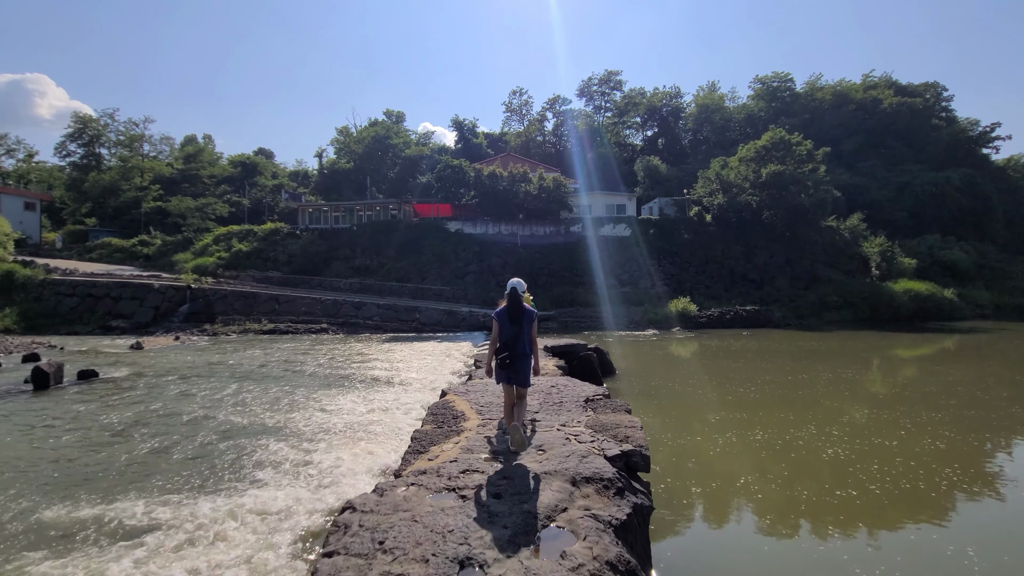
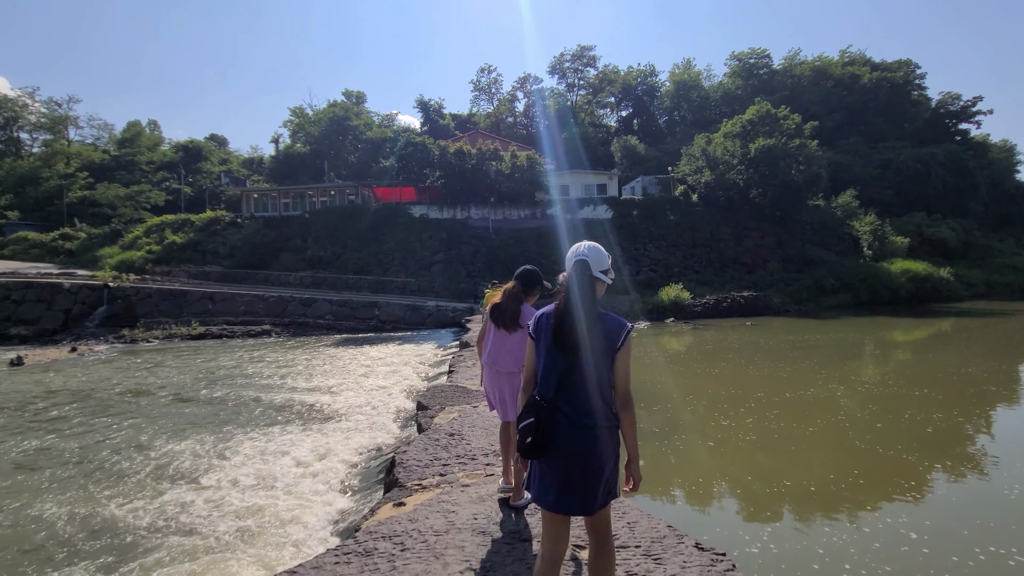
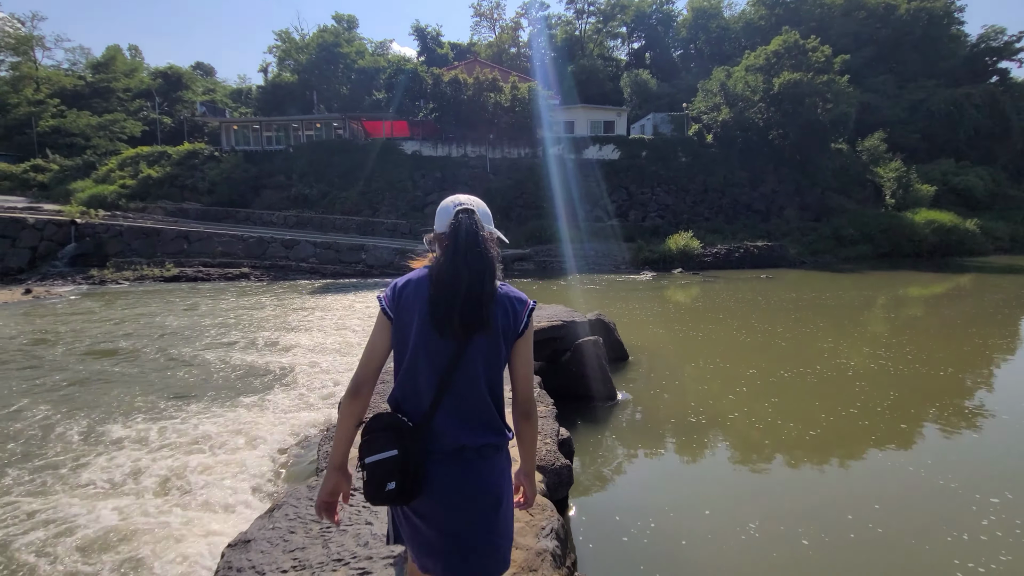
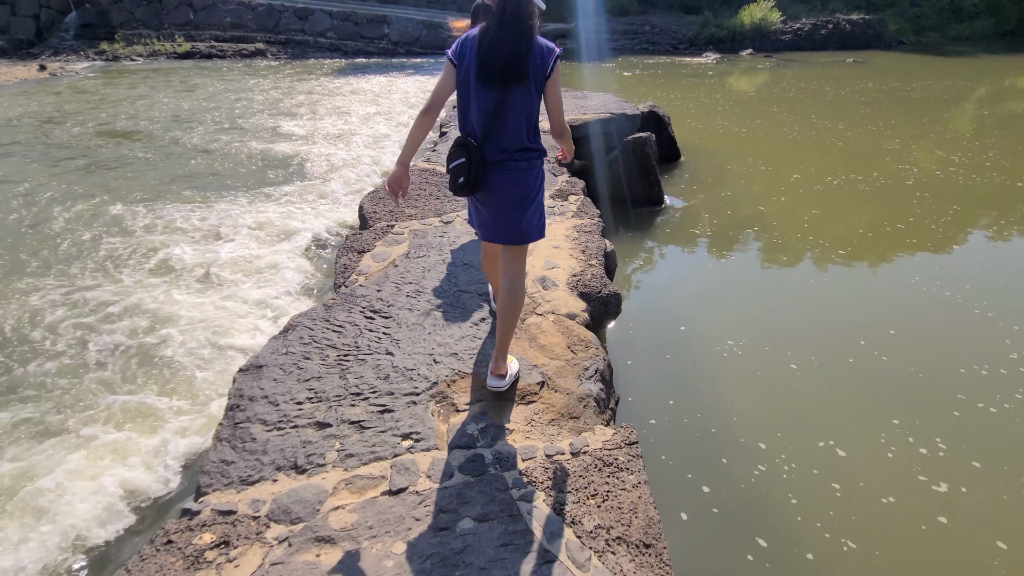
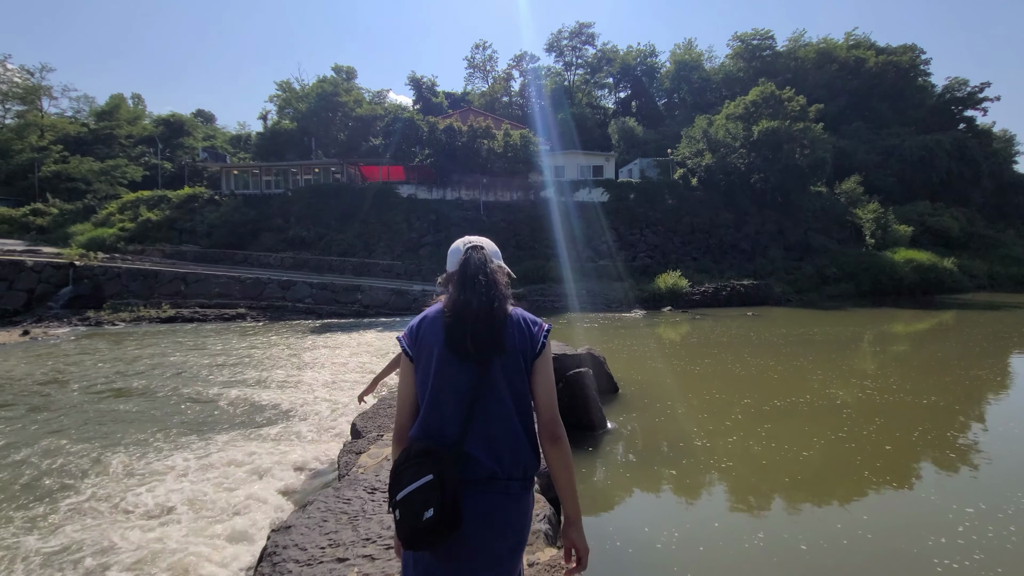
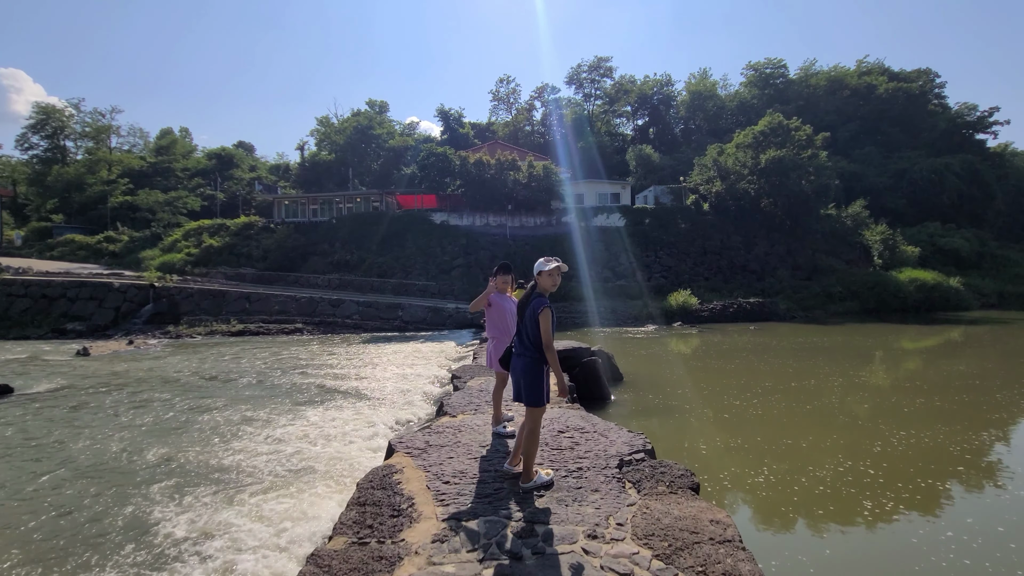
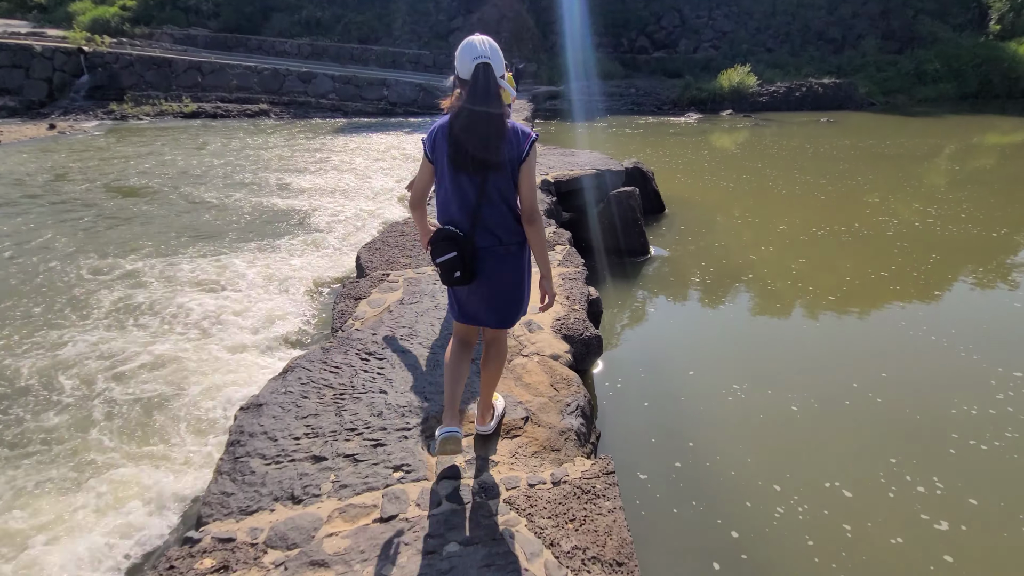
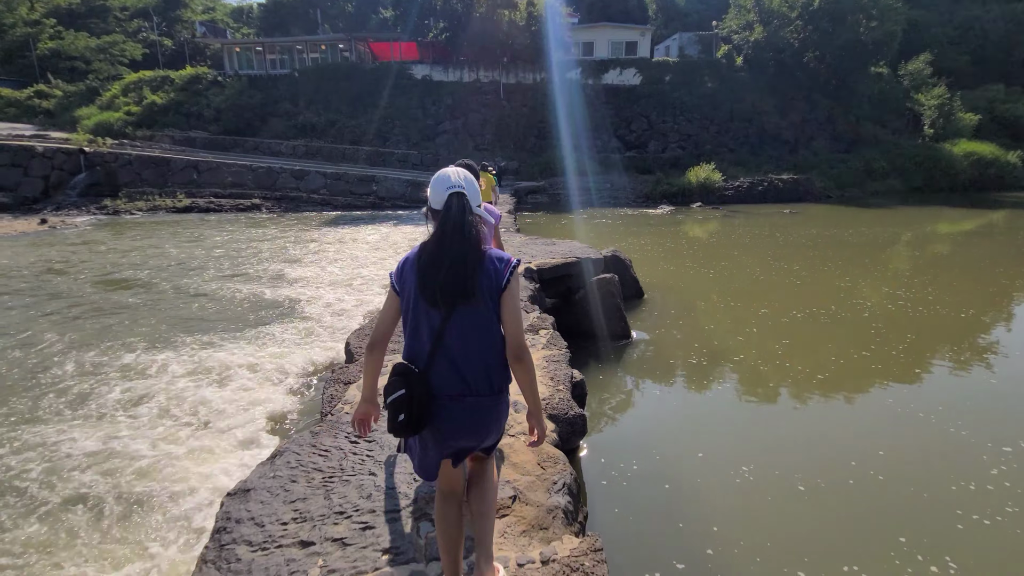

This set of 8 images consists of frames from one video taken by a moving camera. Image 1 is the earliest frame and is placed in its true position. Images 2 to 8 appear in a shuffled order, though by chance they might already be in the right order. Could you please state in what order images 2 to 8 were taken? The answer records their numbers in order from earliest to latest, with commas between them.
6, 2, 5, 3, 8, 7, 4
